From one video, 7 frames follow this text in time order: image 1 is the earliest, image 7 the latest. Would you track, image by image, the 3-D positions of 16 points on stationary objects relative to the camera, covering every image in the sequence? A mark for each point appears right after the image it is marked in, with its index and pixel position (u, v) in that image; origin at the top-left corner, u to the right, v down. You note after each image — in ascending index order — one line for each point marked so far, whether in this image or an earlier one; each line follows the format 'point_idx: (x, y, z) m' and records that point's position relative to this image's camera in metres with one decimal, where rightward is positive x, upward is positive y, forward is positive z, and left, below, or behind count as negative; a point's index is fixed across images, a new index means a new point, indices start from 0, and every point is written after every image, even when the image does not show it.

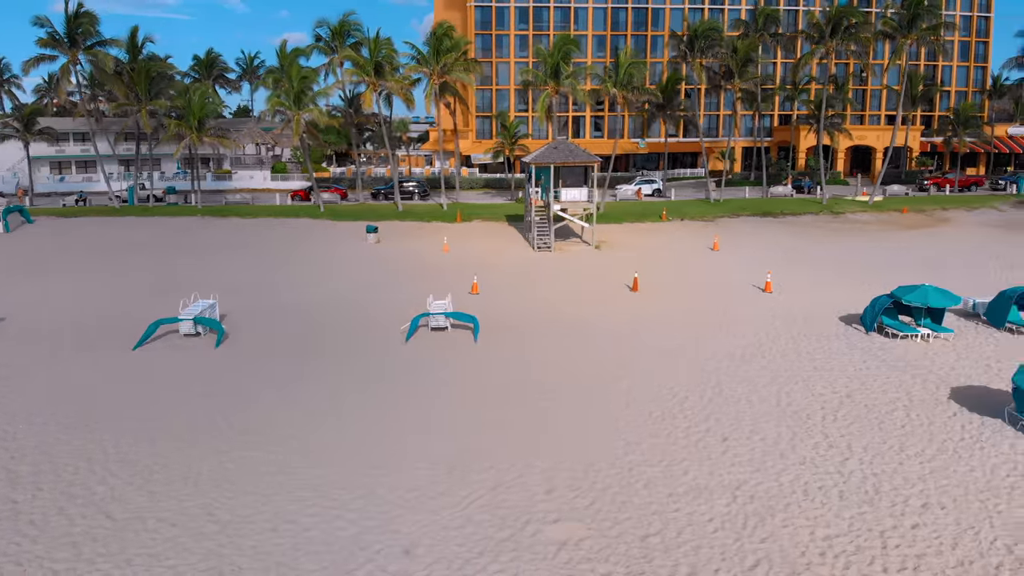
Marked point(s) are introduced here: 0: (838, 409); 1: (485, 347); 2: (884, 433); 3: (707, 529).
0: (+8.0, -3.2, +14.4) m
1: (-1.0, -2.0, +19.0) m
2: (+8.6, -3.5, +13.5) m
3: (+3.6, -4.5, +10.7) m
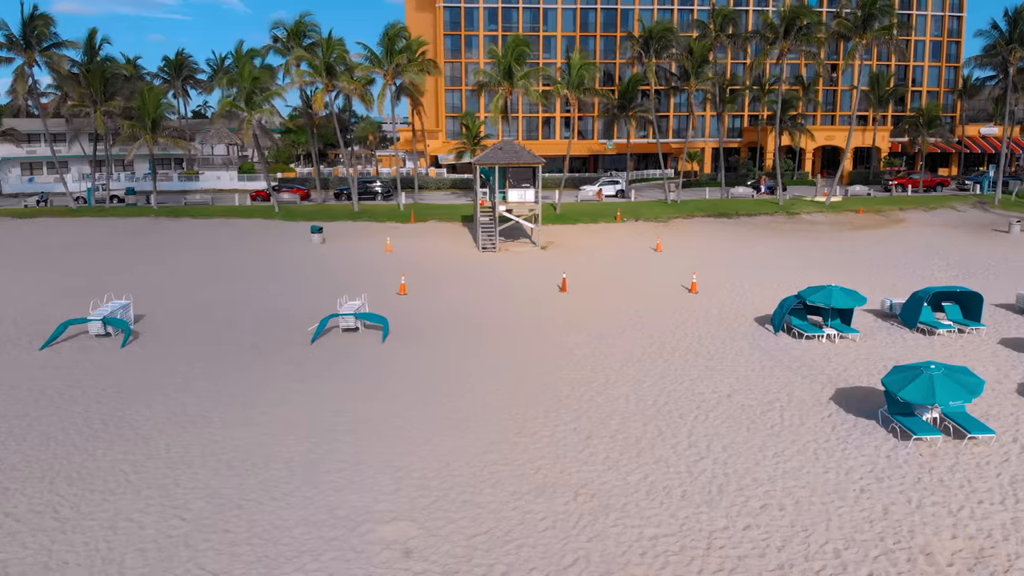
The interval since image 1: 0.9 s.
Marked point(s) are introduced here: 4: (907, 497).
0: (+4.9, -3.2, +14.3) m
1: (-4.1, -2.0, +19.0) m
2: (+5.4, -3.5, +13.5) m
3: (+0.4, -4.5, +10.7) m
4: (+7.8, -4.2, +11.4) m
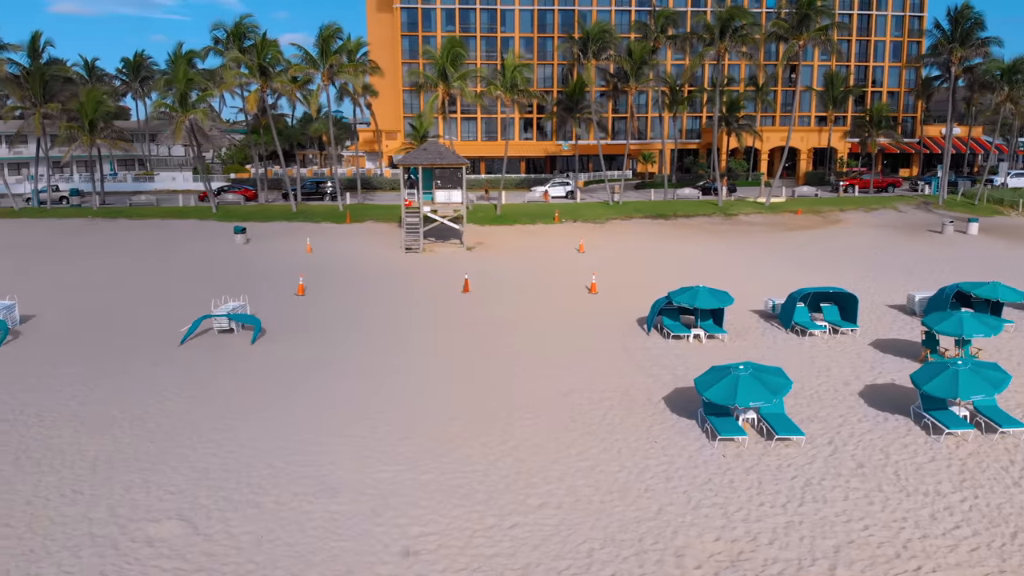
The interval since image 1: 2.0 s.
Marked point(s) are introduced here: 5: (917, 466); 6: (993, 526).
0: (+0.6, -3.2, +14.4) m
1: (-8.3, -2.0, +19.1) m
2: (+1.1, -3.5, +13.5) m
3: (-3.9, -4.5, +10.8) m
4: (+3.4, -4.2, +11.4) m
5: (+8.6, -3.8, +12.3) m
6: (+8.9, -4.5, +10.7) m
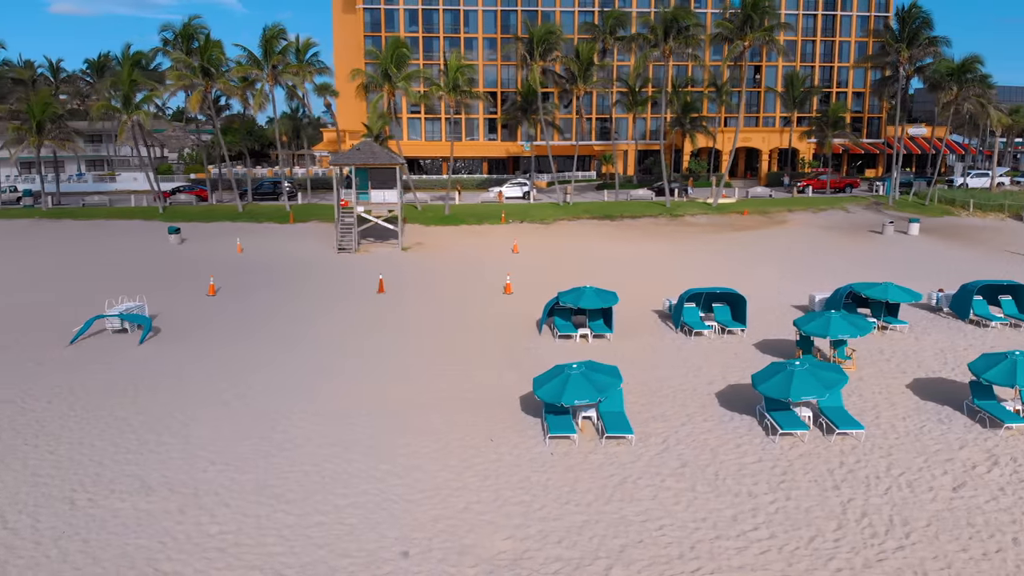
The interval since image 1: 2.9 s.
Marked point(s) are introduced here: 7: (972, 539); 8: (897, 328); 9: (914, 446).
0: (-3.2, -3.2, +14.4) m
1: (-12.0, -2.0, +19.2) m
2: (-2.7, -3.5, +13.5) m
3: (-7.7, -4.5, +10.8) m
4: (-0.3, -4.2, +11.4) m
5: (+4.8, -3.8, +12.3) m
6: (+5.1, -4.5, +10.7) m
7: (+8.4, -4.6, +10.4) m
8: (+13.0, -1.4, +20.3) m
9: (+9.1, -3.6, +13.0) m
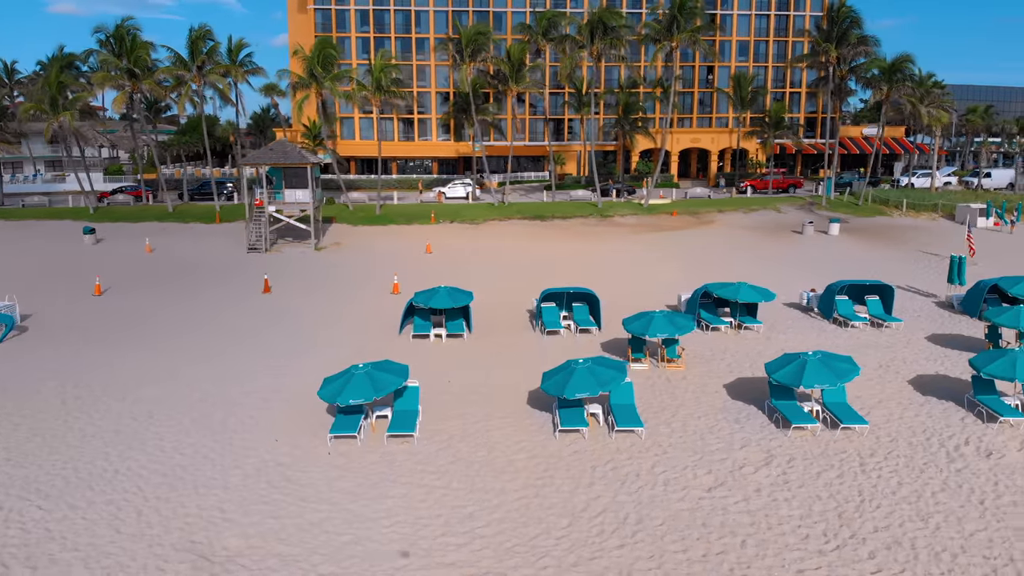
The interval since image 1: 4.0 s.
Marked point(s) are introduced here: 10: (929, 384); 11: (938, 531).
0: (-8.2, -3.2, +14.6) m
1: (-17.0, -1.9, +19.5) m
2: (-7.6, -3.5, +13.7) m
3: (-12.7, -4.5, +11.0) m
4: (-5.3, -4.1, +11.6) m
5: (-0.1, -3.8, +12.4) m
6: (+0.1, -4.5, +10.7) m
7: (+3.4, -4.6, +10.4) m
8: (+8.1, -1.4, +20.3) m
9: (+4.1, -3.6, +13.0) m
10: (+11.5, -2.7, +15.9) m
11: (+7.9, -4.5, +10.6) m
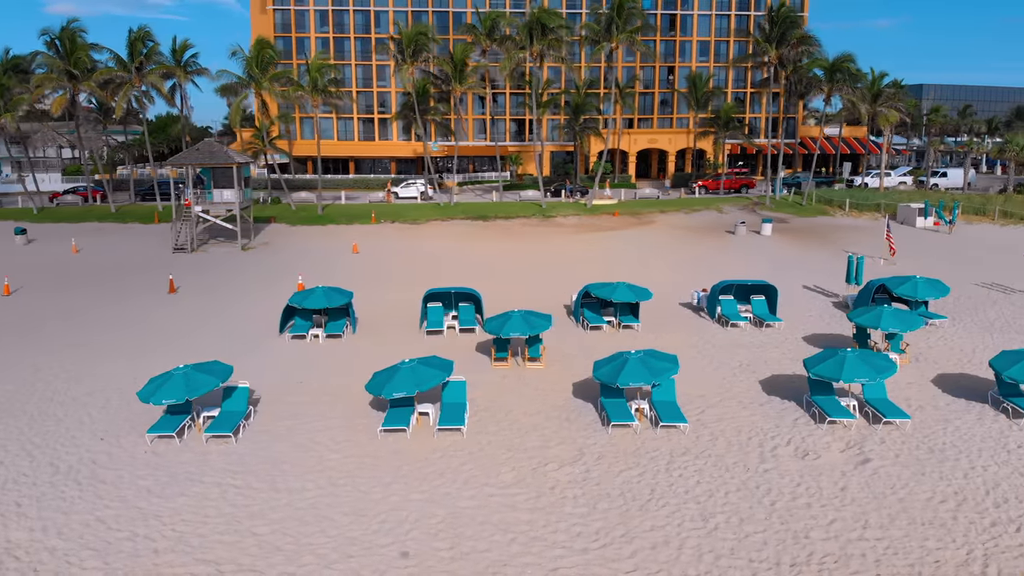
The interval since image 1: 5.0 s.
0: (-12.3, -3.2, +14.7) m
1: (-21.1, -1.9, +19.7) m
2: (-11.8, -3.5, +13.8) m
3: (-16.9, -4.4, +11.3) m
4: (-9.5, -4.1, +11.7) m
5: (-4.3, -3.8, +12.5) m
6: (-4.0, -4.5, +10.8) m
7: (-0.8, -4.6, +10.5) m
8: (+4.0, -1.4, +20.3) m
9: (-0.1, -3.6, +13.1) m
10: (+7.4, -2.7, +15.9) m
11: (+3.7, -4.5, +10.6) m
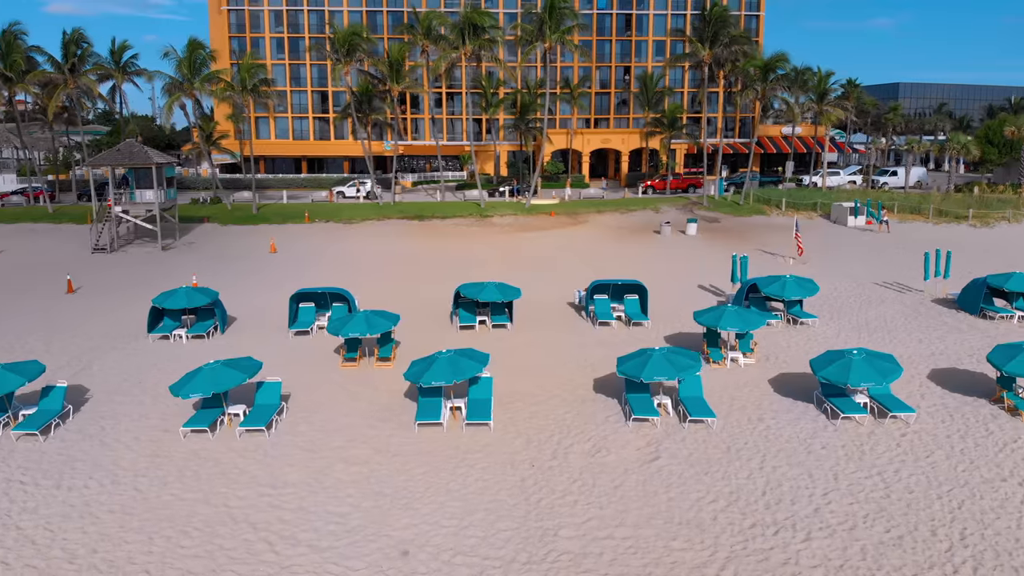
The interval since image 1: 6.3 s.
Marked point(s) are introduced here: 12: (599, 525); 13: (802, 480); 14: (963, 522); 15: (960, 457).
0: (-16.9, -3.2, +15.0) m
1: (-25.6, -1.9, +20.1) m
2: (-16.4, -3.5, +14.1) m
3: (-21.5, -4.5, +11.6) m
4: (-14.1, -4.1, +12.0) m
5: (-8.9, -3.8, +12.7) m
6: (-8.7, -4.5, +11.0) m
7: (-5.4, -4.6, +10.7) m
8: (-0.5, -1.4, +20.4) m
9: (-4.7, -3.6, +13.2) m
10: (+2.8, -2.7, +16.0) m
11: (-0.9, -4.5, +10.8) m
12: (+1.6, -4.5, +10.9) m
13: (+6.2, -4.1, +12.2) m
14: (+8.9, -4.6, +11.3) m
15: (+10.4, -3.9, +13.3) m
